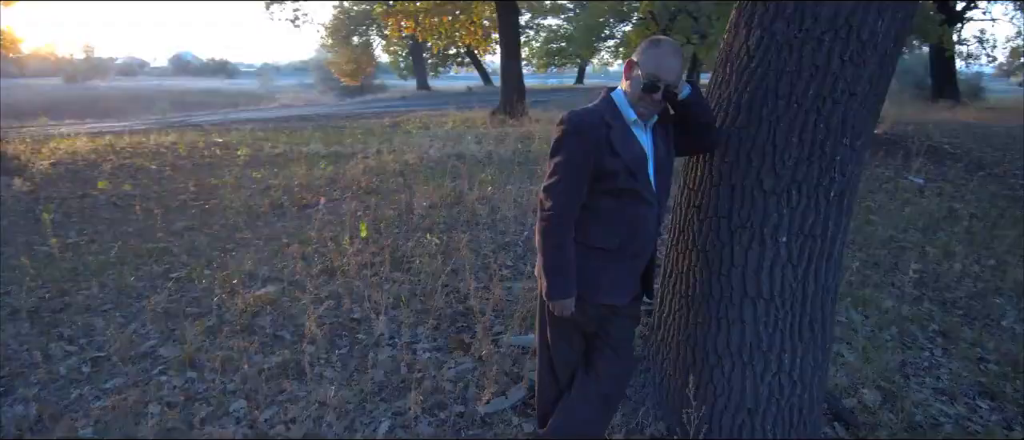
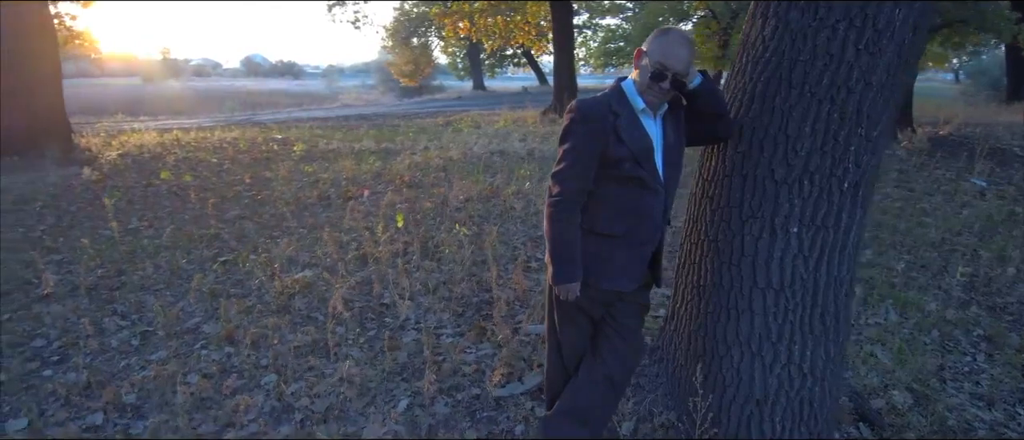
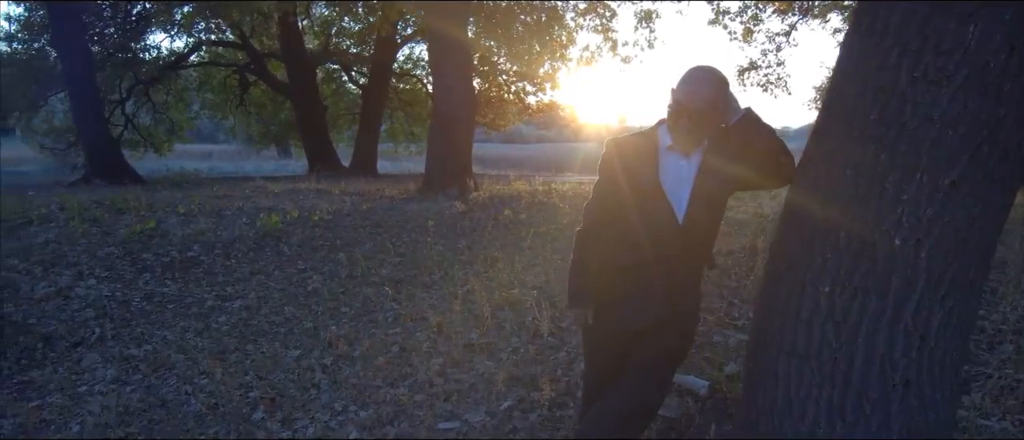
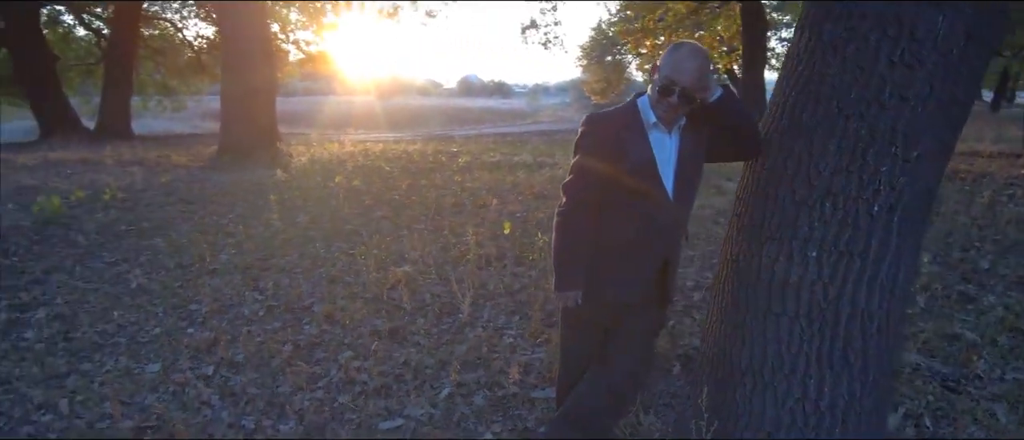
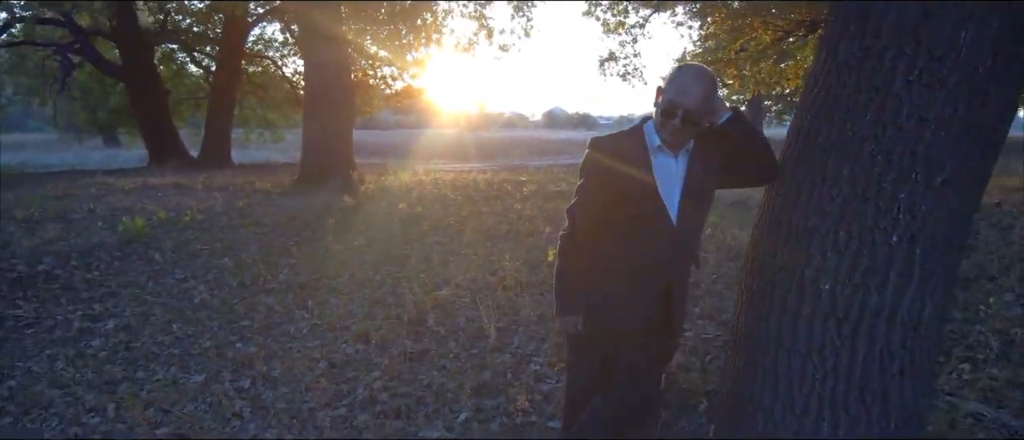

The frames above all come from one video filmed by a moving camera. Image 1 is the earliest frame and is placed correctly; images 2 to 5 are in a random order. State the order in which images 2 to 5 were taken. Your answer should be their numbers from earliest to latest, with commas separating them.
2, 4, 5, 3
